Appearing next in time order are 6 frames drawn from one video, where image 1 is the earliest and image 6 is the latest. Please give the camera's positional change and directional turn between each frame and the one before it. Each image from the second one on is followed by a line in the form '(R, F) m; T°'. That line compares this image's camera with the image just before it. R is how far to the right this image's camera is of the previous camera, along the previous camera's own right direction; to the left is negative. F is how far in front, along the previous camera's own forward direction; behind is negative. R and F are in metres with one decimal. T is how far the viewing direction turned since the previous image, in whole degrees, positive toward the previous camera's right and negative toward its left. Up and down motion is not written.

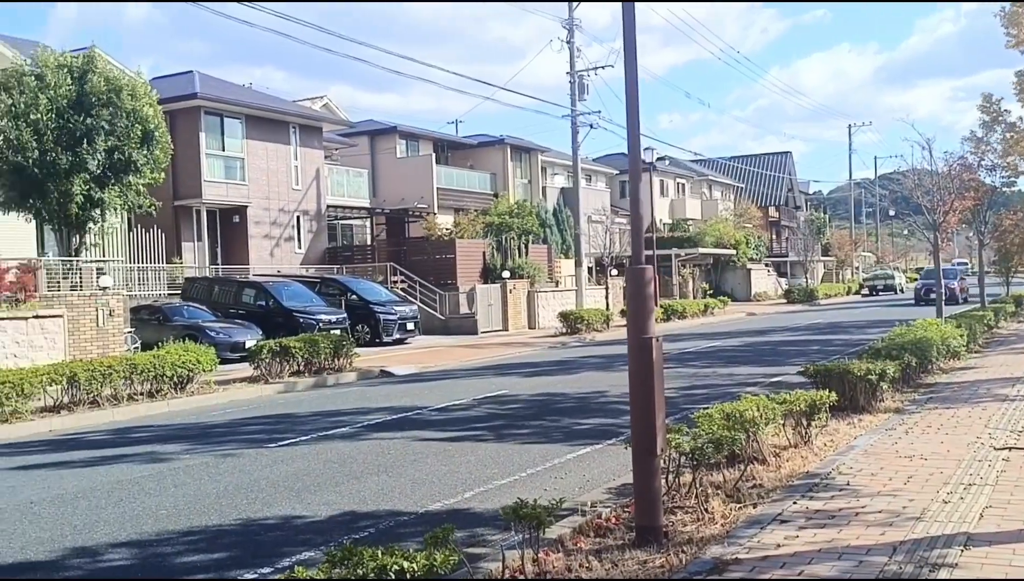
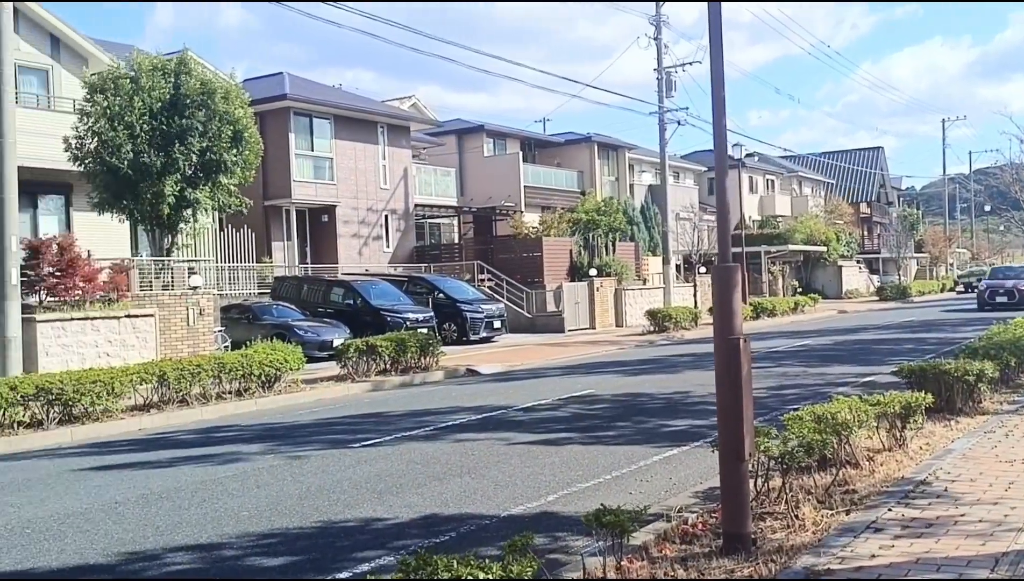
(0.0, +0.2) m; -5°
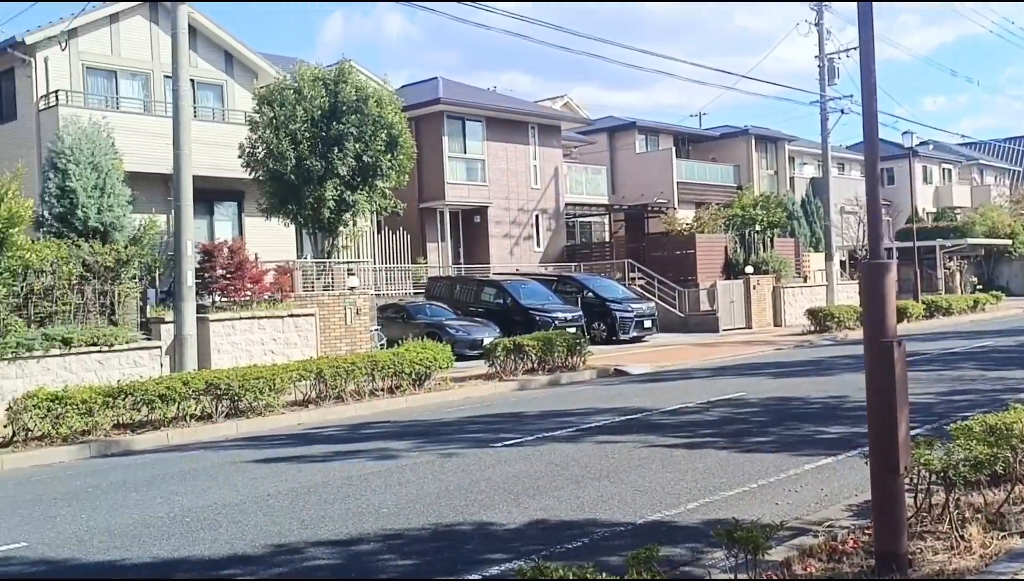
(+0.1, 0.0) m; -9°
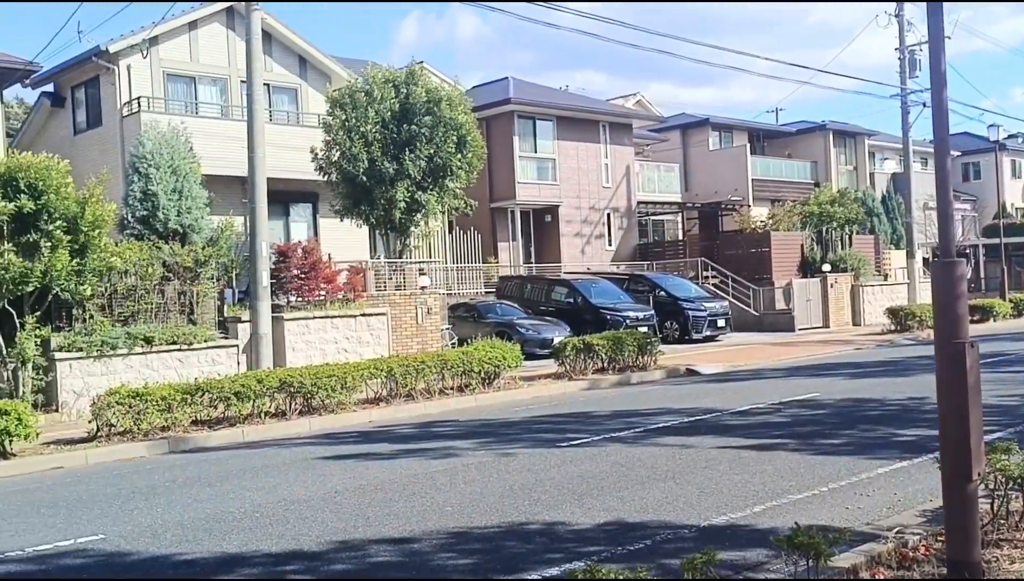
(+0.1, 0.0) m; -4°
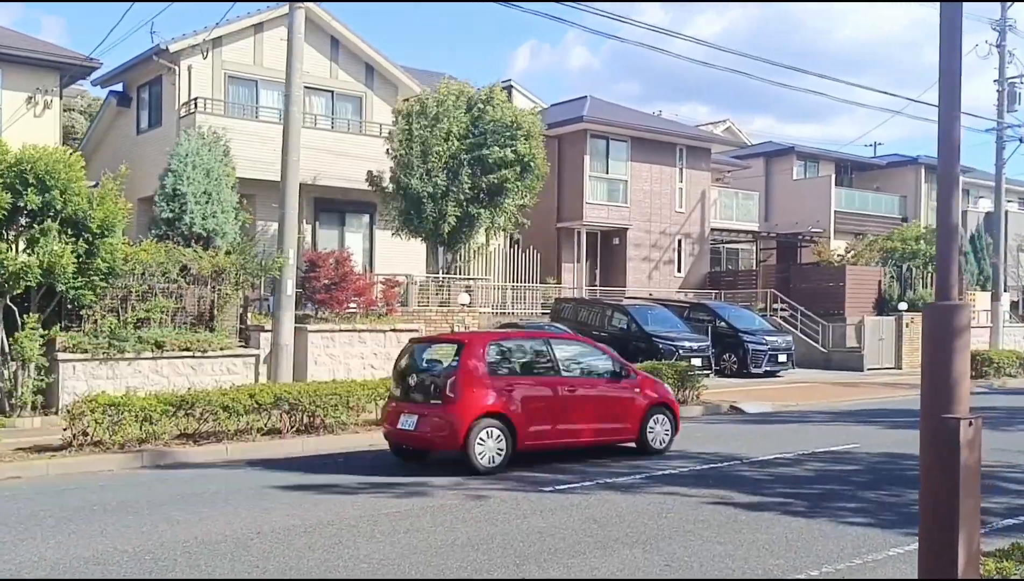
(+0.8, +0.8) m; -5°
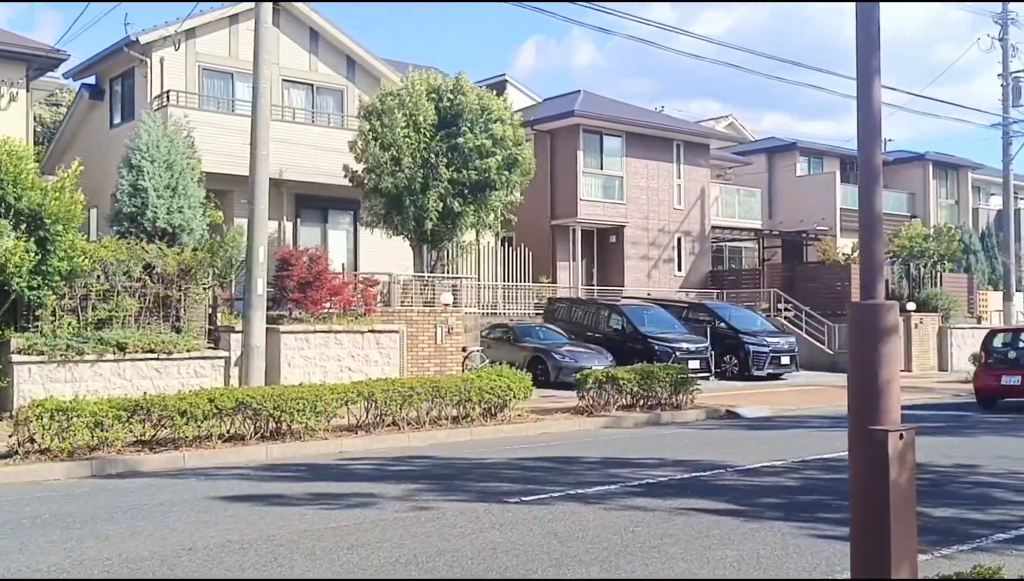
(+0.3, +0.5) m; 0°
